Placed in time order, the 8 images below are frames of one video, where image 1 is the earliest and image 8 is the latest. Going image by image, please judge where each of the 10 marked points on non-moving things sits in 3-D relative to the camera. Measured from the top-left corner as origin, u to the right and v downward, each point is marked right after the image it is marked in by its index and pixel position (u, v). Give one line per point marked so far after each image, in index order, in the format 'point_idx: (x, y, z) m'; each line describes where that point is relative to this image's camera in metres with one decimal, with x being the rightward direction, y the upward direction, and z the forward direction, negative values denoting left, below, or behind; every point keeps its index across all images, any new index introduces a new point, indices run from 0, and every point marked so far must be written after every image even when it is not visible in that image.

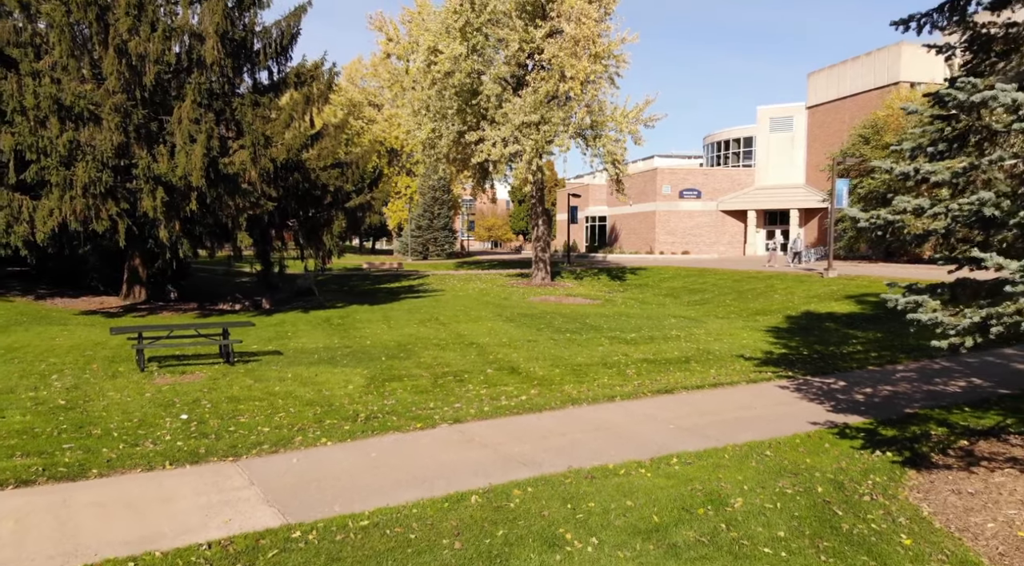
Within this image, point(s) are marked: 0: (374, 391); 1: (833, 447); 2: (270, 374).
0: (-2.0, -1.6, +10.5) m
1: (+3.3, -1.7, +7.4) m
2: (-3.8, -1.5, +11.3) m
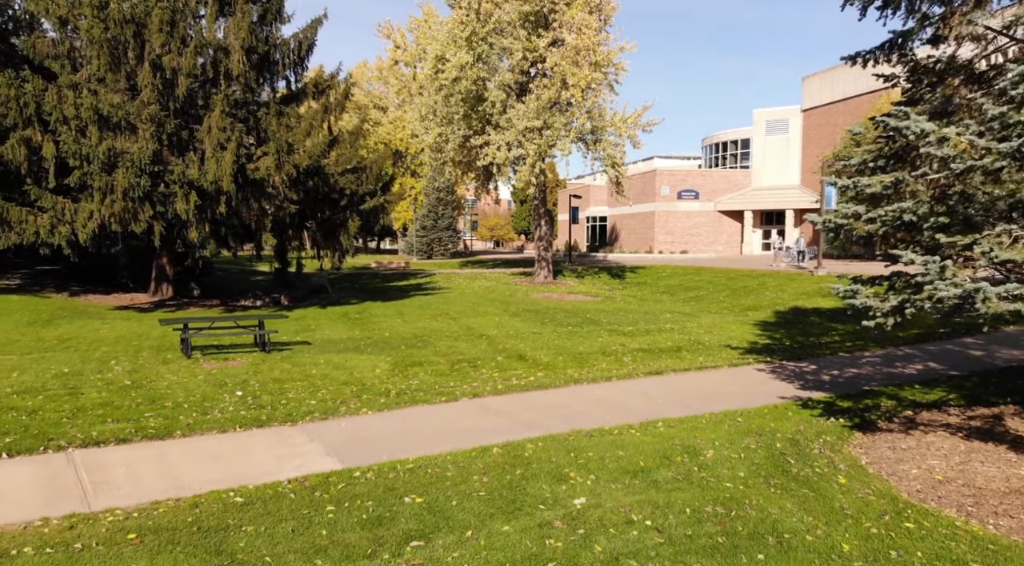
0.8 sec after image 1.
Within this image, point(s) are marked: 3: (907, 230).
0: (-1.8, -1.5, +11.8) m
1: (+3.4, -1.6, +8.7) m
2: (-3.6, -1.4, +12.7) m
3: (+3.8, +0.5, +7.0) m
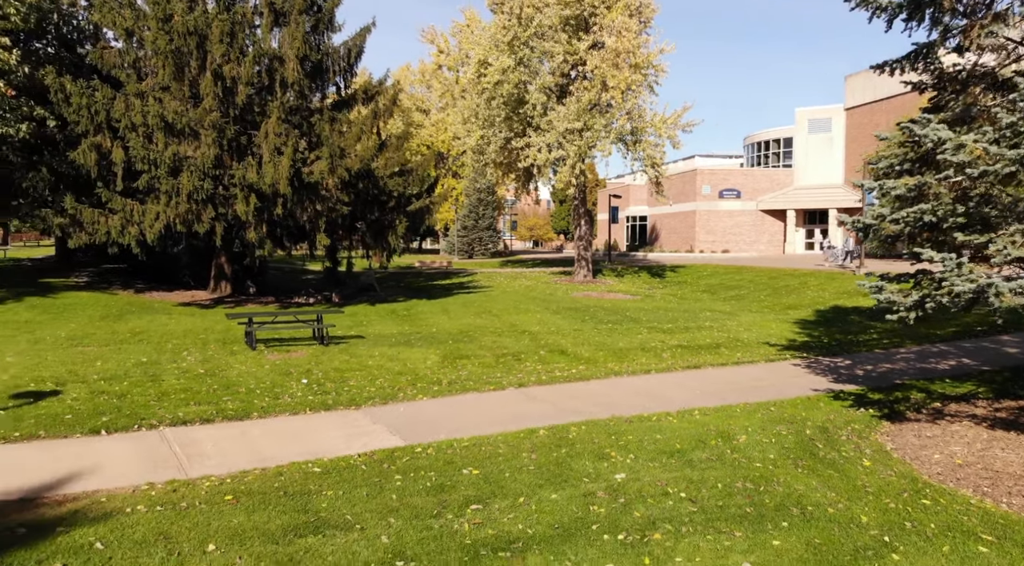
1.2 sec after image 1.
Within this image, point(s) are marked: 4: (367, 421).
0: (-1.1, -1.5, +12.6) m
1: (+4.0, -1.6, +9.1) m
2: (-2.8, -1.3, +13.5) m
3: (+4.3, +0.5, +7.4) m
4: (-1.7, -1.6, +8.4) m
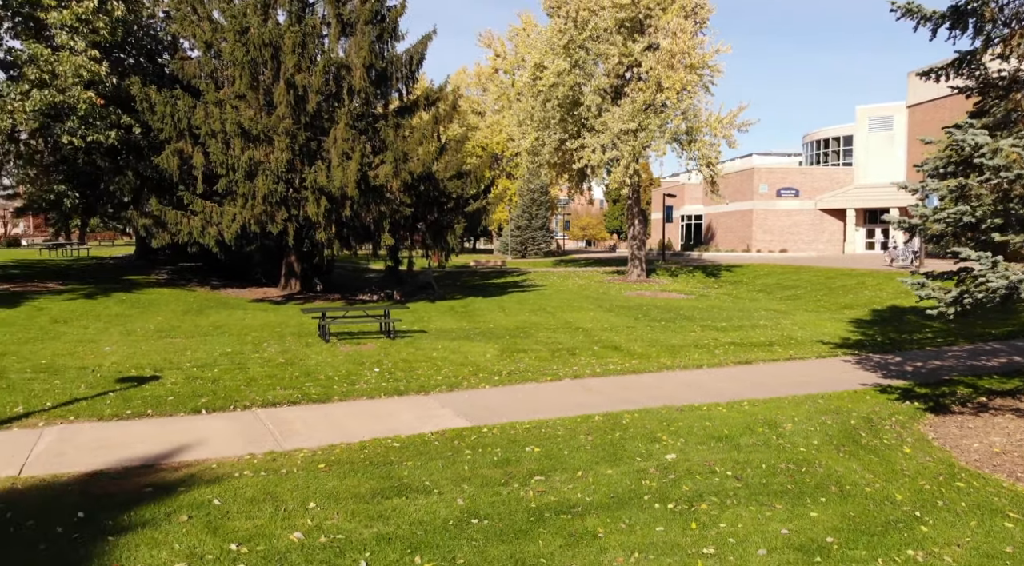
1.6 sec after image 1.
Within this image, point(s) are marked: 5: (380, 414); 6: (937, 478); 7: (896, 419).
0: (0.0, -1.4, +13.3) m
1: (+4.8, -1.5, +9.5) m
2: (-1.7, -1.3, +14.3) m
3: (+4.9, +0.6, +7.7) m
4: (-1.0, -1.6, +9.1) m
5: (-1.6, -1.6, +8.7) m
6: (+4.0, -1.8, +6.7) m
7: (+4.6, -1.6, +8.6) m
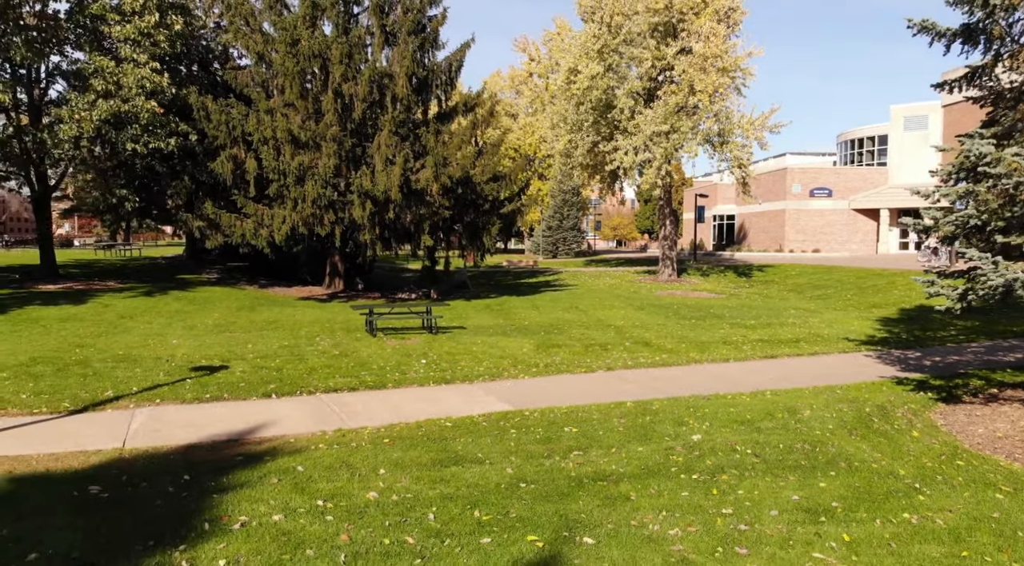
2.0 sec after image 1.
0: (+0.7, -1.4, +14.1) m
1: (+5.3, -1.5, +10.1) m
2: (-1.0, -1.2, +15.2) m
3: (+5.4, +0.6, +8.4) m
4: (-0.4, -1.5, +10.0) m
5: (-1.1, -1.6, +9.6) m
6: (+4.4, -1.8, +7.3) m
7: (+5.1, -1.6, +9.2) m
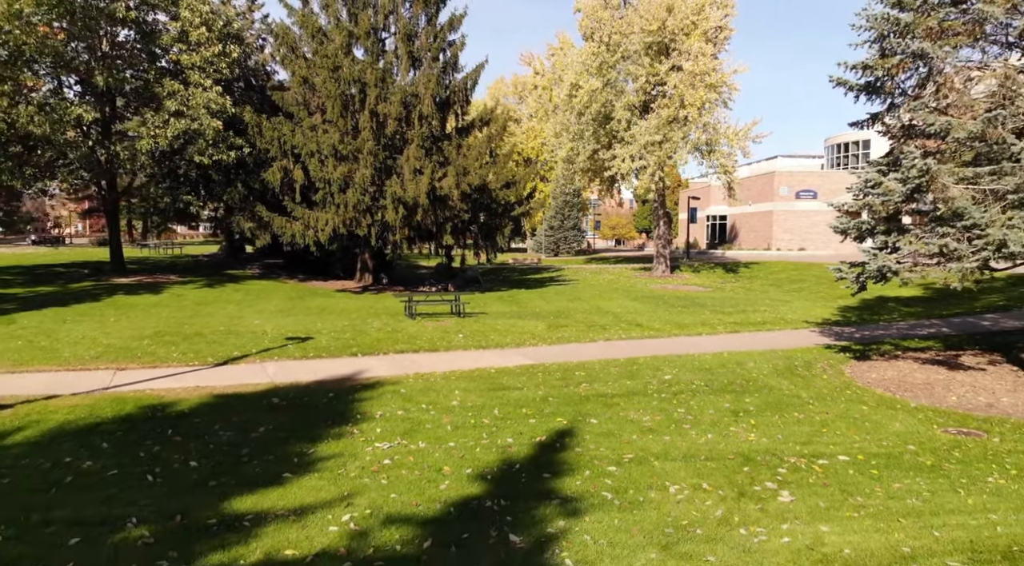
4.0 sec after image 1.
0: (+1.1, -1.2, +17.5) m
1: (+5.7, -1.3, +13.5) m
2: (-0.5, -1.0, +18.6) m
3: (+5.8, +0.8, +11.7) m
4: (0.0, -1.3, +13.4) m
5: (-0.7, -1.4, +13.0) m
6: (+4.8, -1.6, +10.7) m
7: (+5.6, -1.4, +12.6) m
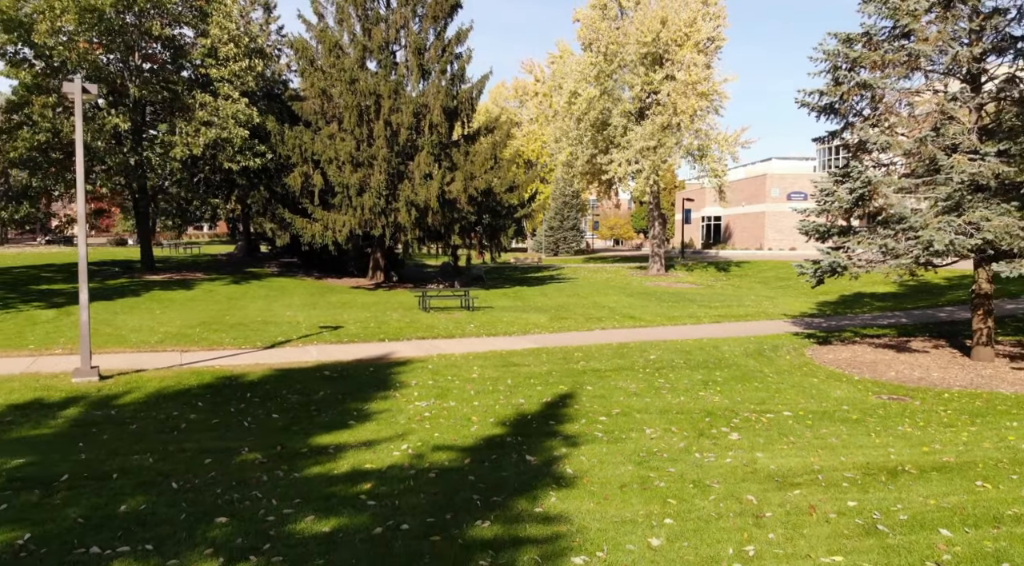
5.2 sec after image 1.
0: (+1.2, -1.0, +19.5) m
1: (+5.9, -1.2, +15.5) m
2: (-0.4, -0.9, +20.6) m
3: (+6.0, +0.9, +13.7) m
4: (+0.2, -1.2, +15.4) m
5: (-0.5, -1.2, +15.0) m
6: (+5.0, -1.5, +12.7) m
7: (+5.7, -1.3, +14.6) m
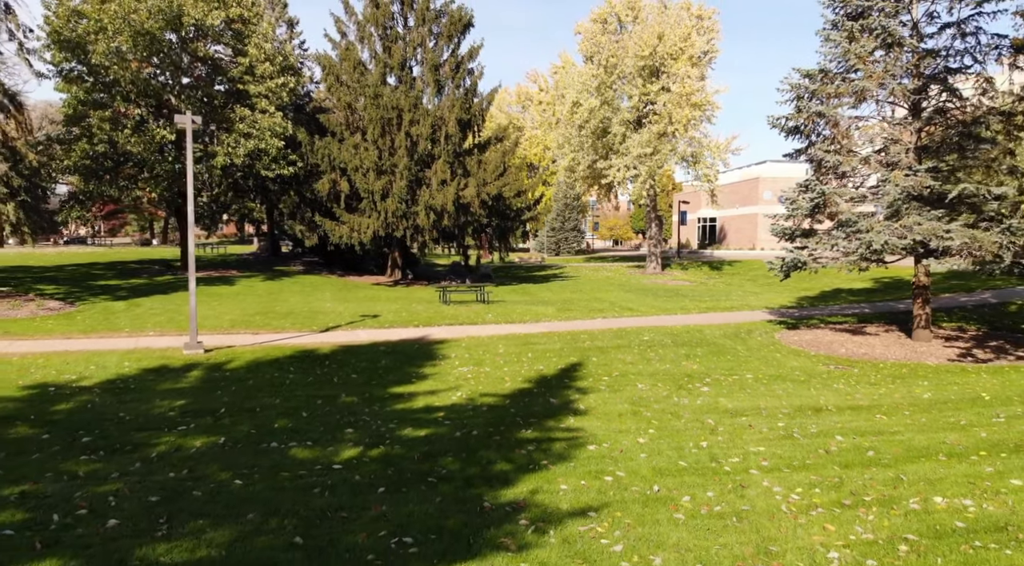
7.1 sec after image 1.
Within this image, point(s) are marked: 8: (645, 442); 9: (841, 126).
0: (+1.6, -0.9, +22.2) m
1: (+6.3, -1.0, +18.2) m
2: (0.0, -0.8, +23.3) m
3: (+6.4, +1.1, +16.4) m
4: (+0.5, -1.1, +18.1) m
5: (-0.1, -1.1, +17.7) m
6: (+5.4, -1.3, +15.4) m
7: (+6.1, -1.1, +17.3) m
8: (+1.5, -1.8, +7.9) m
9: (+7.3, +3.5, +15.9) m
